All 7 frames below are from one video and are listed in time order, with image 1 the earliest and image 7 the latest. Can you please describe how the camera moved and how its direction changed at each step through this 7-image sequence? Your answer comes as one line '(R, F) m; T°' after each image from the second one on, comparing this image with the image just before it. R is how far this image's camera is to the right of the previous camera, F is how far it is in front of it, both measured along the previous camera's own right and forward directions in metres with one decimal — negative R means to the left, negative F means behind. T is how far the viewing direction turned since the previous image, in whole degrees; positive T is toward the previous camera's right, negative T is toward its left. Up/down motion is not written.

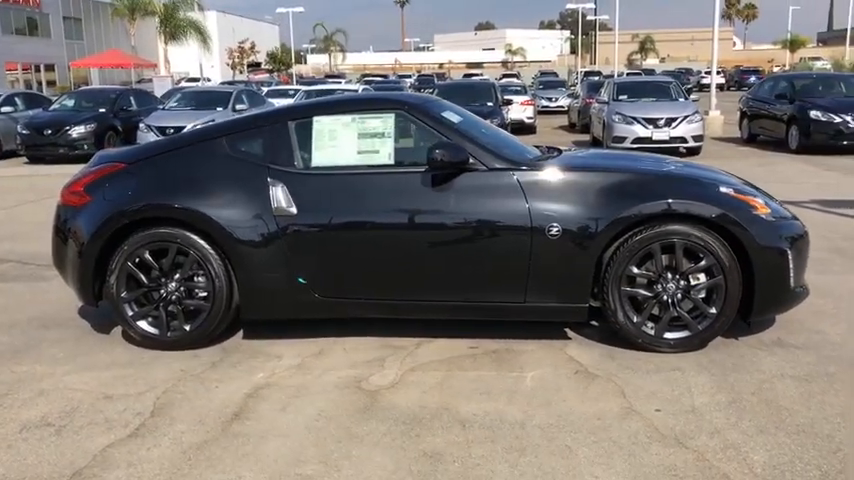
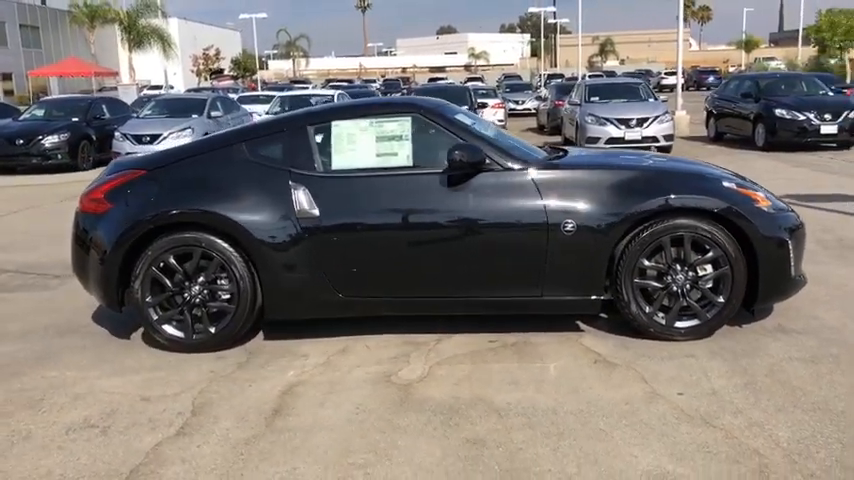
(-0.3, -0.2) m; +3°
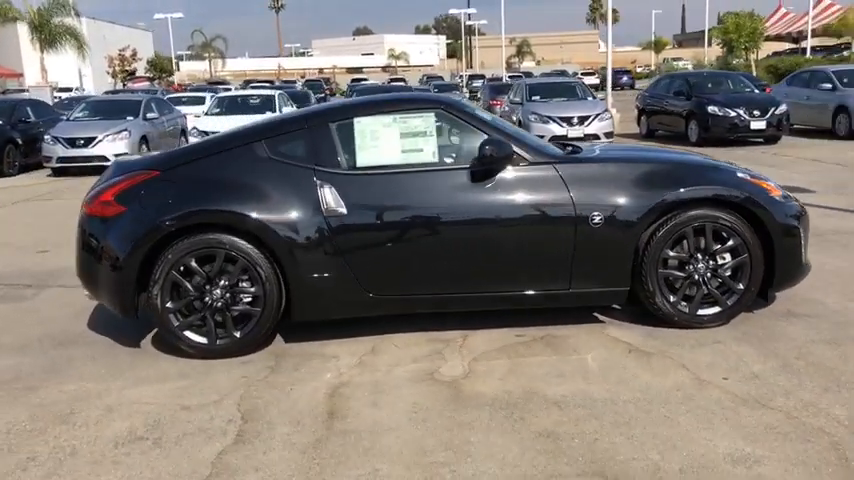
(-0.7, +0.1) m; +6°
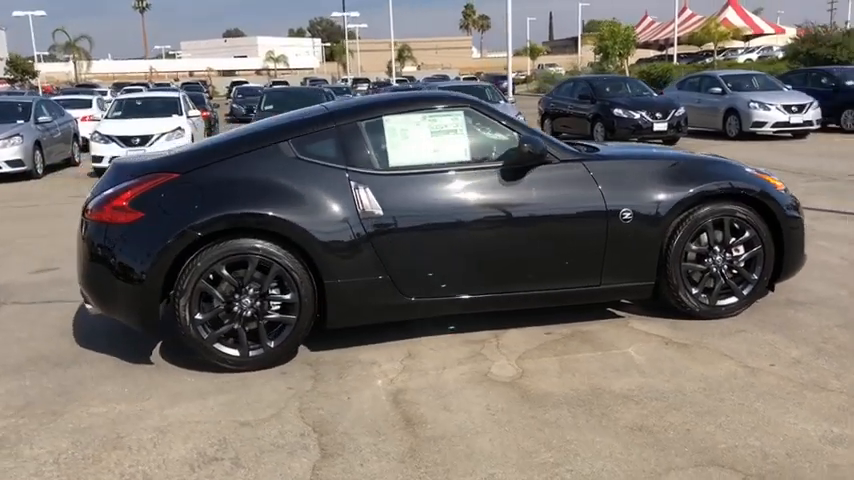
(-1.0, +0.2) m; +9°
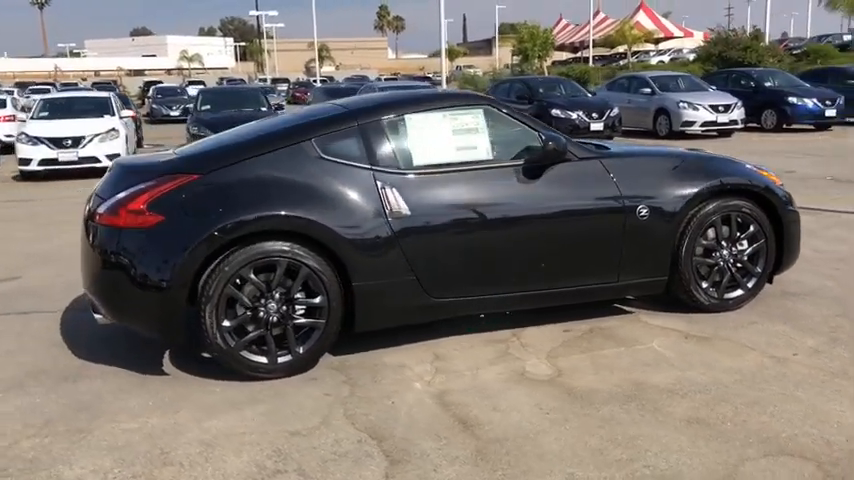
(-0.7, +0.1) m; +6°
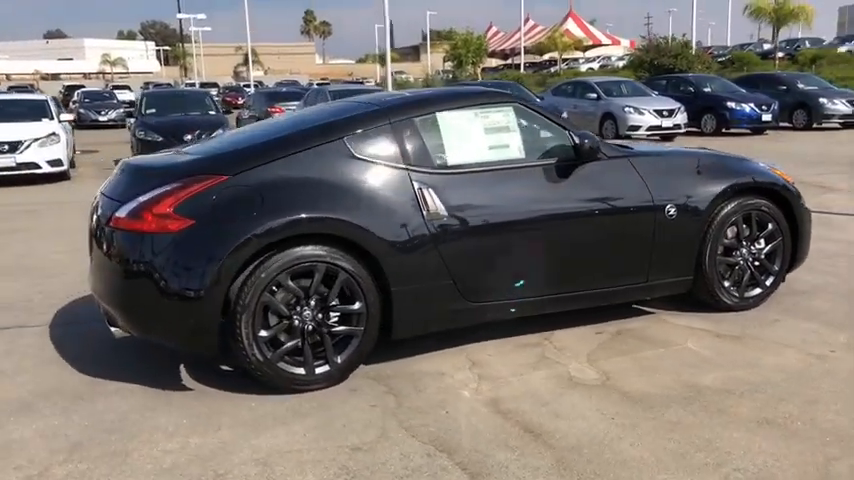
(-0.6, +0.2) m; +5°
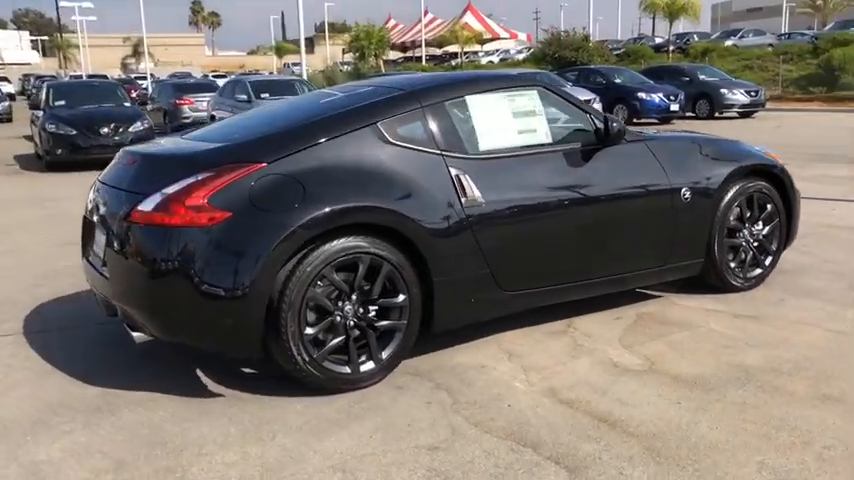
(-0.8, +0.2) m; +8°
